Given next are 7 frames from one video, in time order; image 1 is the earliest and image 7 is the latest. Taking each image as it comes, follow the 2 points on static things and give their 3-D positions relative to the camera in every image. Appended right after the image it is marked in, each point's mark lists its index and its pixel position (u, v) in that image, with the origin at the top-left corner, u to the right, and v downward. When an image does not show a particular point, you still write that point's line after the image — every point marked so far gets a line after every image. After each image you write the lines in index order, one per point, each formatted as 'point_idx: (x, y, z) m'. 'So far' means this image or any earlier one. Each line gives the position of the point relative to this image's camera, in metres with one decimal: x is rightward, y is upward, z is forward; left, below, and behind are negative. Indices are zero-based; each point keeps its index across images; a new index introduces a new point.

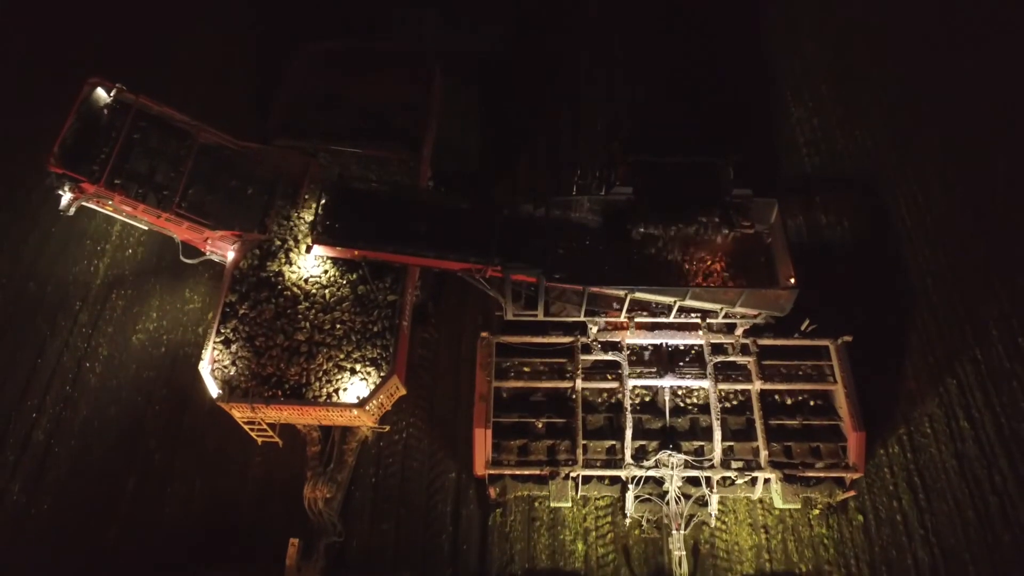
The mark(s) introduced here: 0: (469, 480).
0: (-0.3, -1.5, +5.4) m
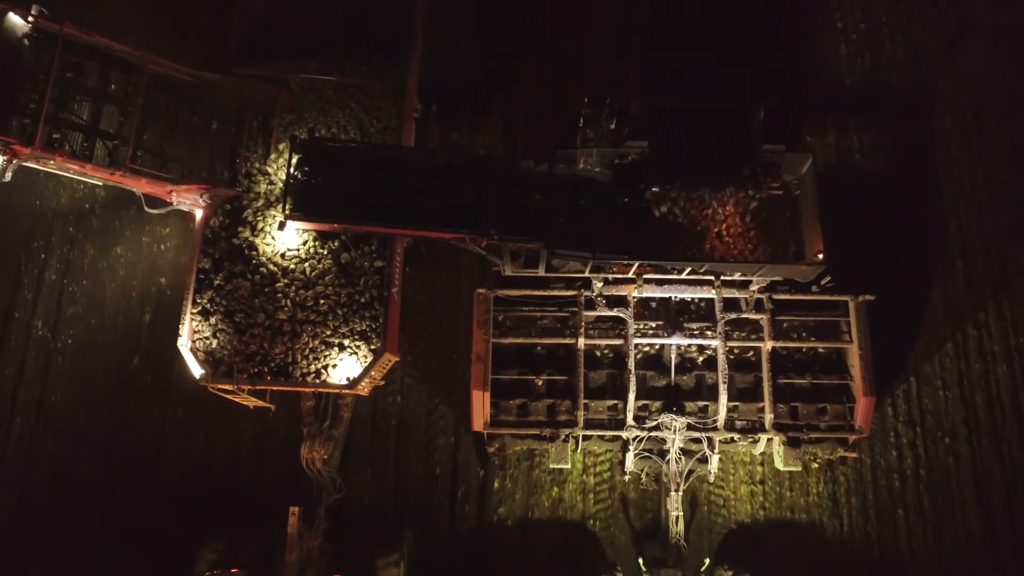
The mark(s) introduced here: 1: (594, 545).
0: (-0.4, -1.1, +5.3) m
1: (+0.6, -1.9, +5.1) m
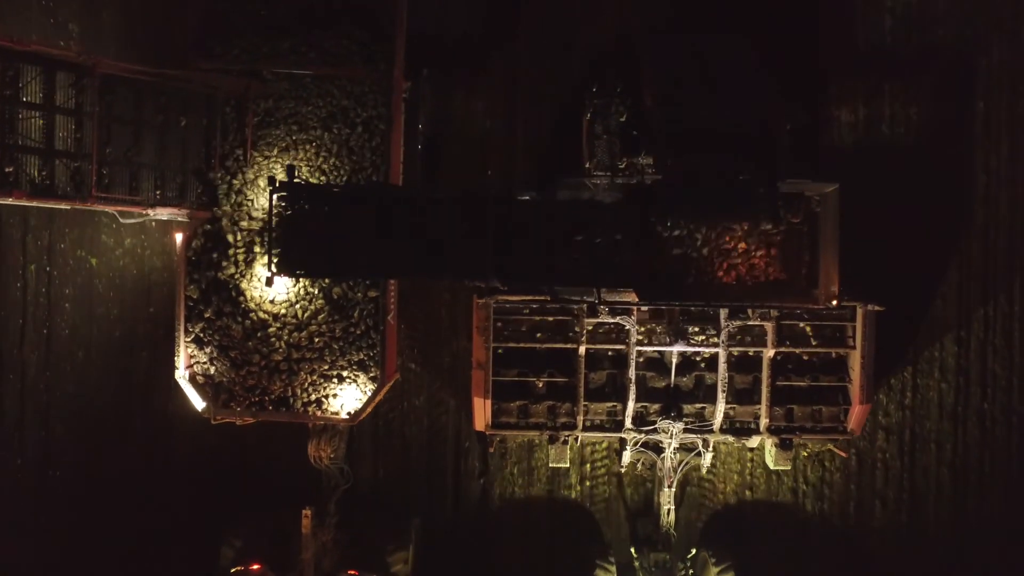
0: (-0.3, -1.1, +5.4) m
1: (+0.6, -1.9, +5.5) m
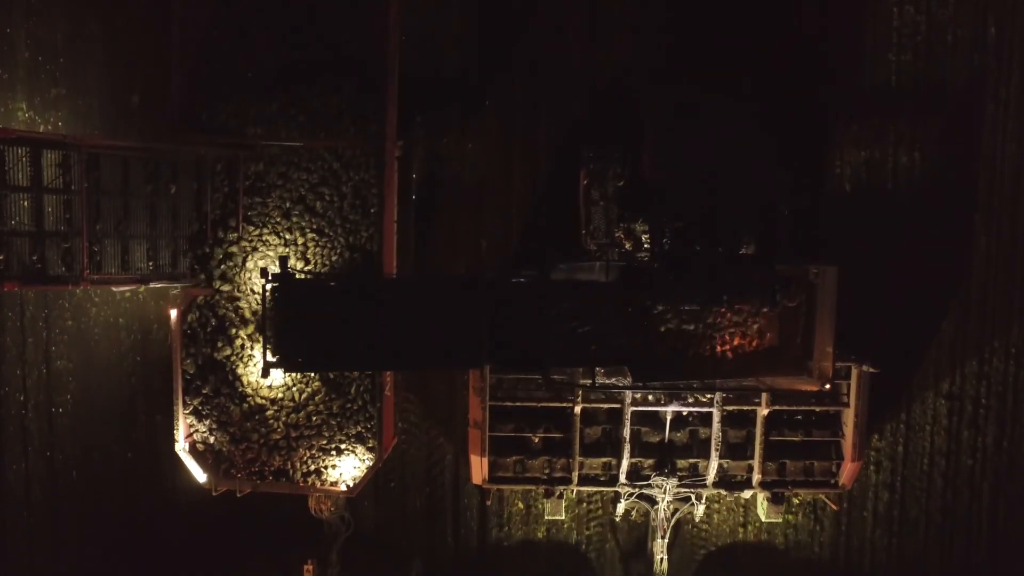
0: (-0.4, -1.5, +5.5) m
1: (+0.6, -2.3, +5.6) m
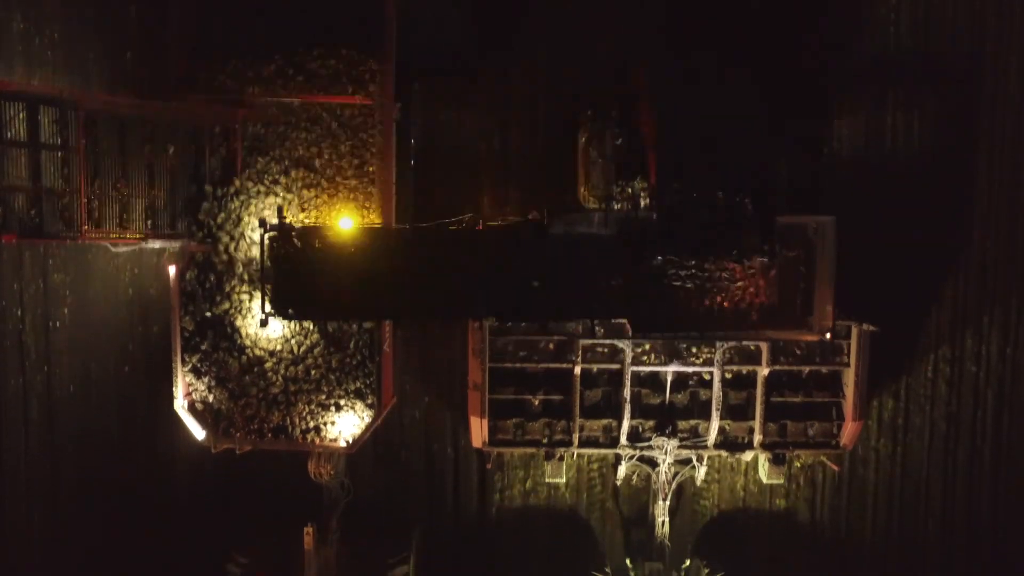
0: (-0.4, -1.2, +5.5) m
1: (+0.6, -2.0, +5.6) m
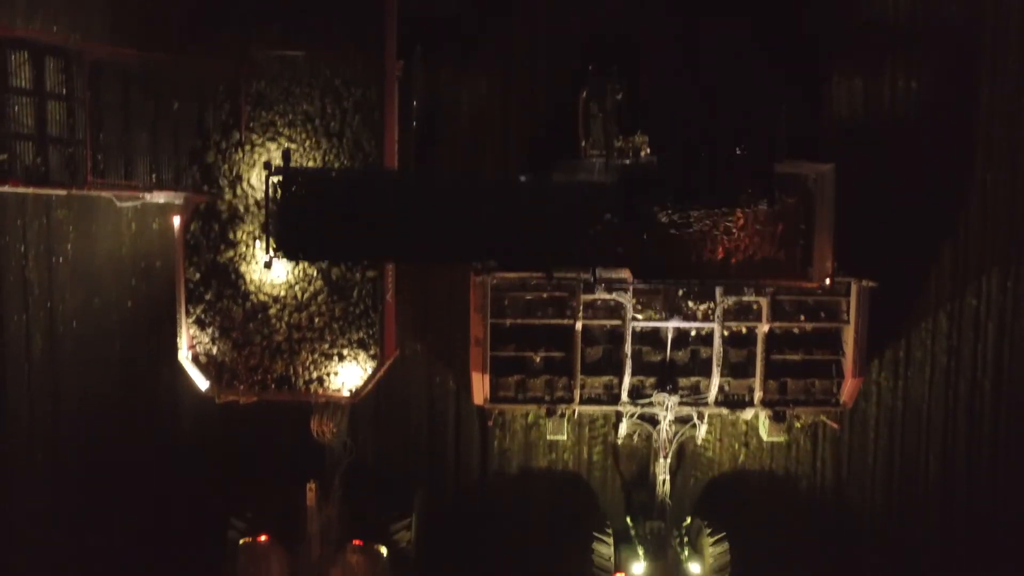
0: (-0.4, -0.9, +5.5) m
1: (+0.6, -1.7, +5.6) m
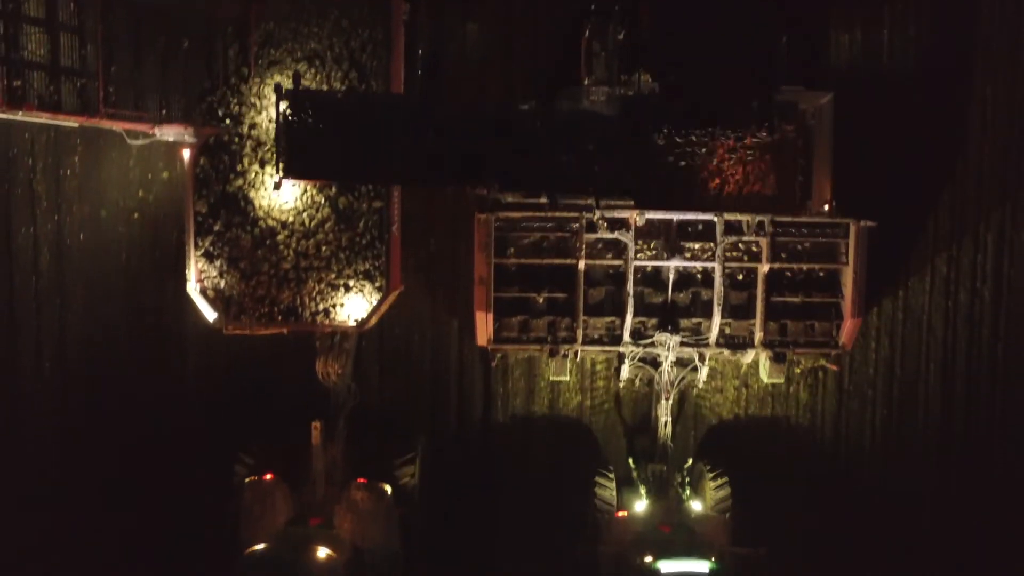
0: (-0.3, -0.5, +5.6) m
1: (+0.6, -1.2, +5.7) m
